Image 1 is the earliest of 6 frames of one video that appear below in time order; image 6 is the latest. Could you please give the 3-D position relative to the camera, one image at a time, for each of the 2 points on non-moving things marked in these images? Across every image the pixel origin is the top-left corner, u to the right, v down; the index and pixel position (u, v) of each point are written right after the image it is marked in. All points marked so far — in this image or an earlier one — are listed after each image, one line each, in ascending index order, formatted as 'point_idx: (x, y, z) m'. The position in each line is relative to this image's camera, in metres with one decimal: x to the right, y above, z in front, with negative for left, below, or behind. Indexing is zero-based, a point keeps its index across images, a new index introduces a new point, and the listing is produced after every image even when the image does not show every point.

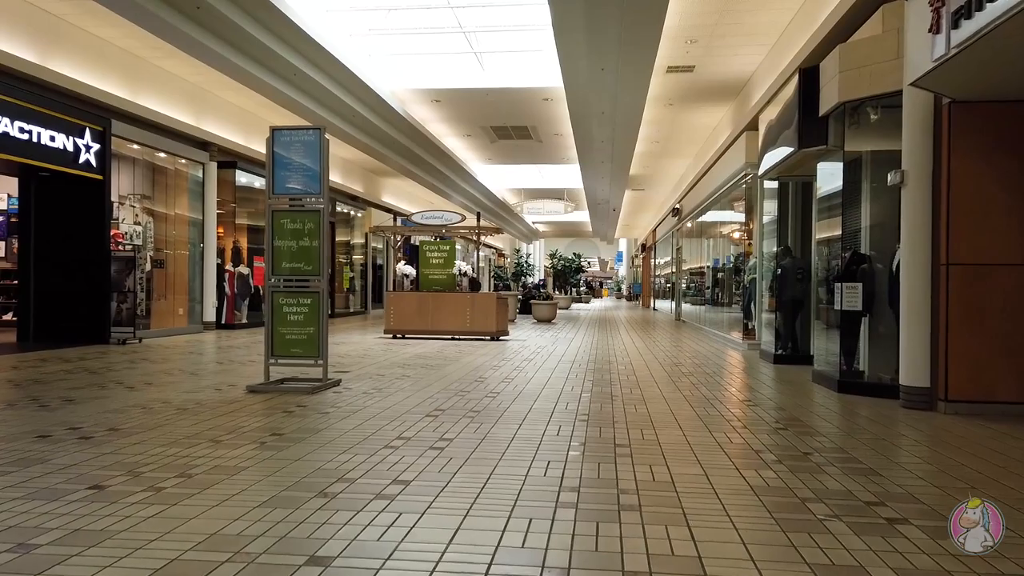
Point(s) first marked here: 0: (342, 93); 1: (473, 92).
0: (-3.8, +4.3, +14.1) m
1: (-1.1, +4.8, +15.1) m
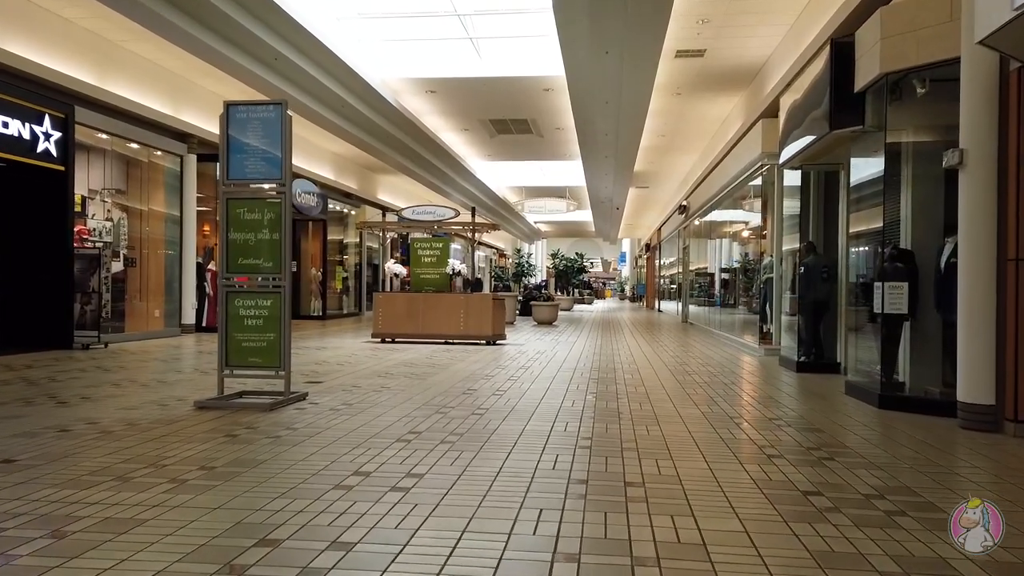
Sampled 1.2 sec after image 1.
0: (-3.9, +4.3, +13.3) m
1: (-1.2, +4.8, +14.2) m
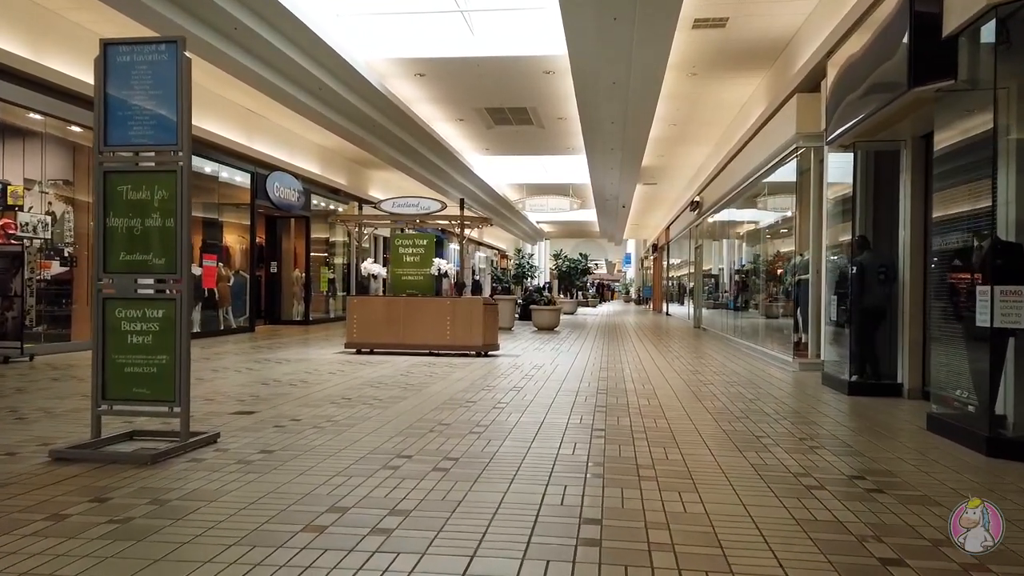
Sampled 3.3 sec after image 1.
0: (-3.8, +4.2, +12.8) m
1: (-1.1, +4.7, +13.8) m
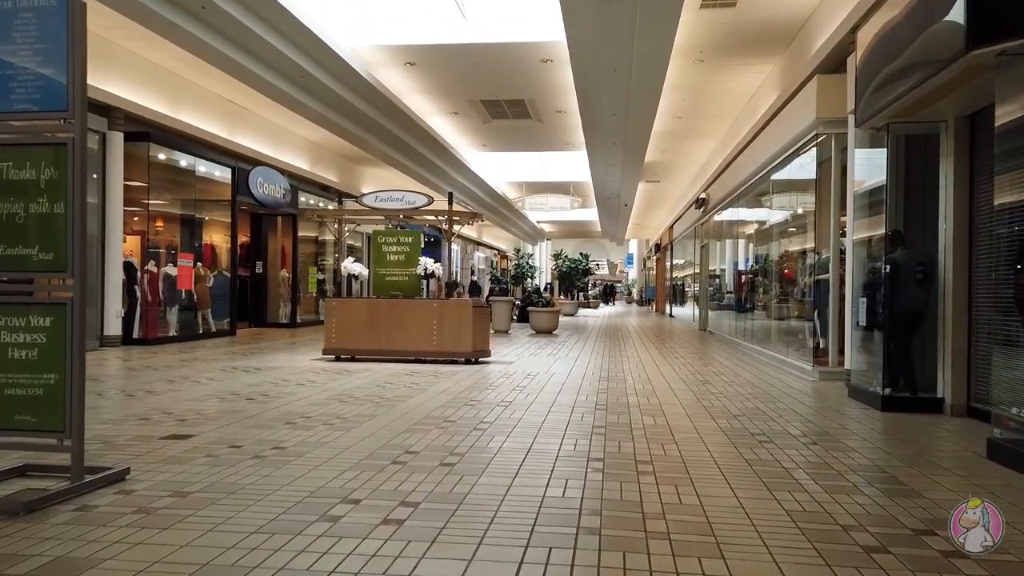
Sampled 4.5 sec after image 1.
0: (-3.9, +4.2, +12.0) m
1: (-1.2, +4.7, +13.0) m
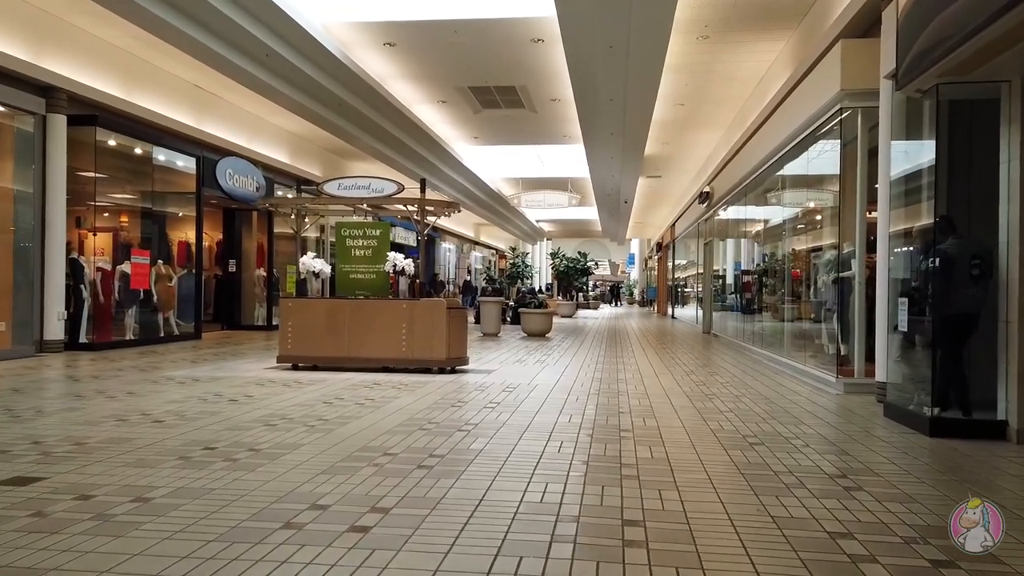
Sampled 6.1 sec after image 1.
0: (-4.1, +4.2, +11.0) m
1: (-1.4, +4.7, +11.9) m
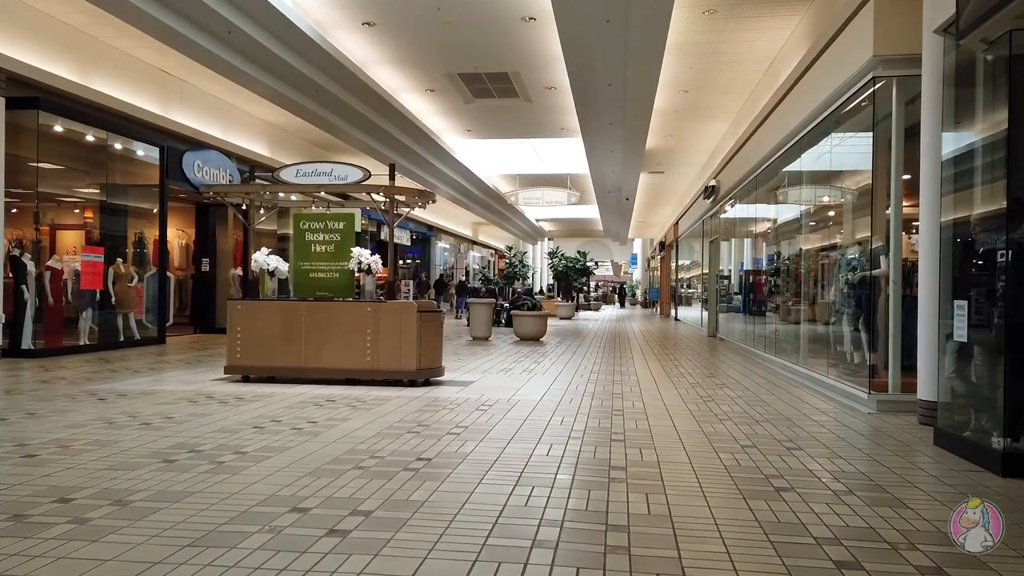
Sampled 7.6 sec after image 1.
0: (-4.3, +4.2, +10.0) m
1: (-1.6, +4.7, +10.9) m
